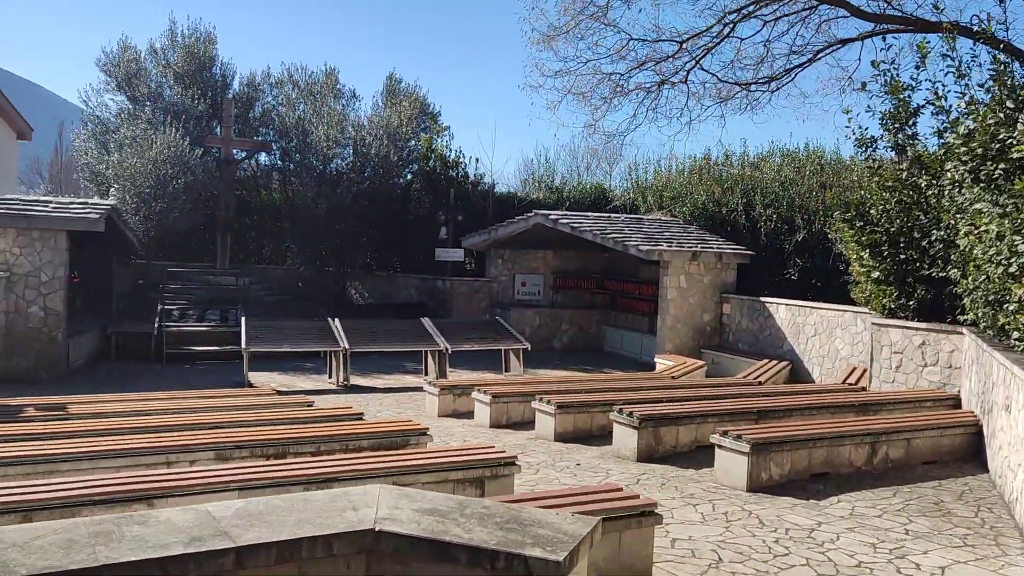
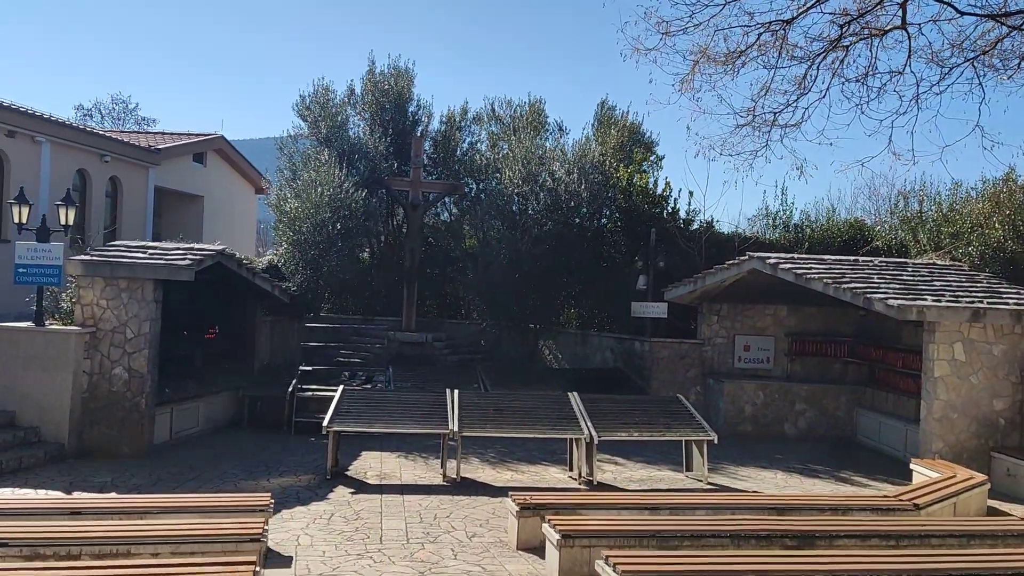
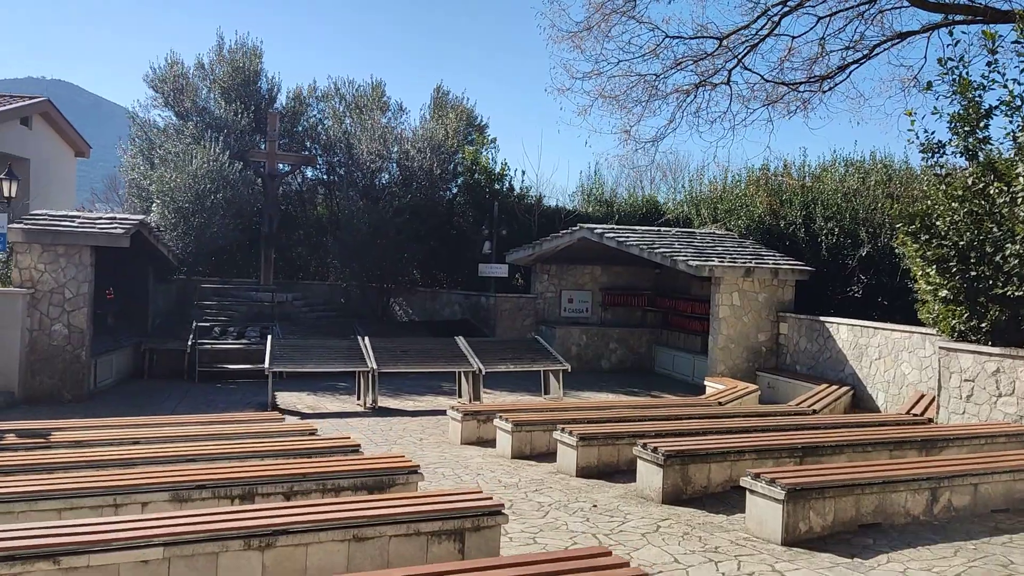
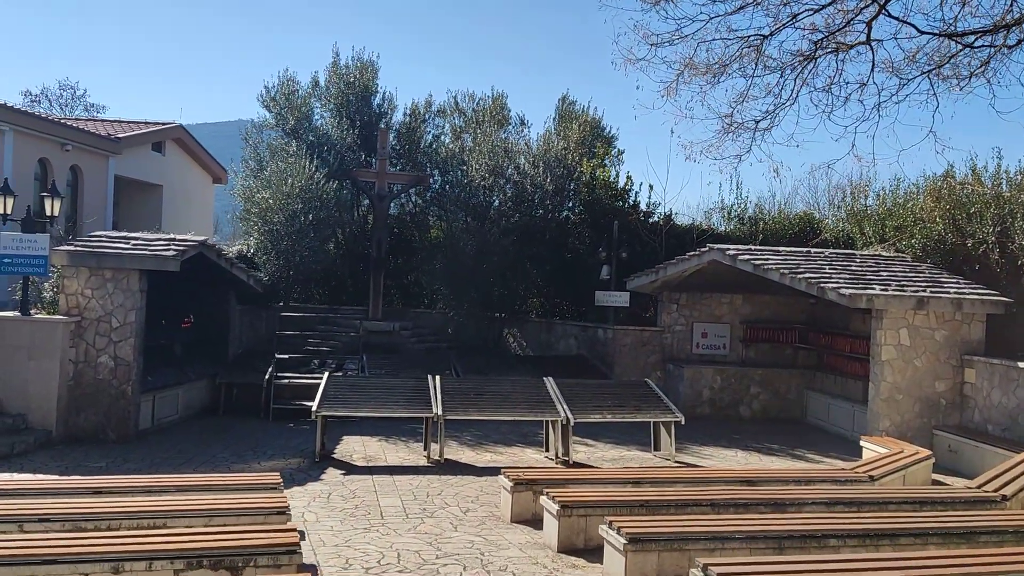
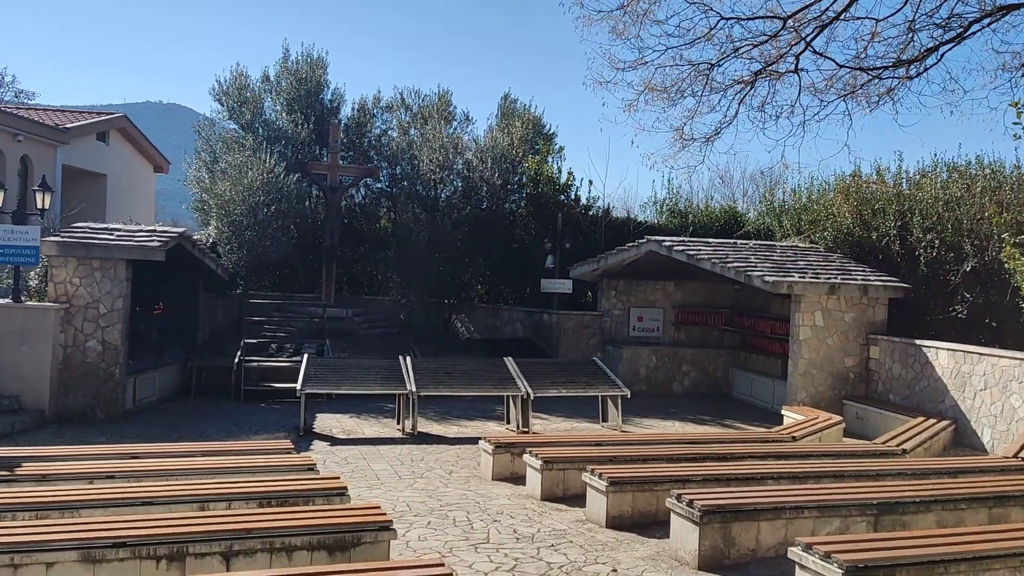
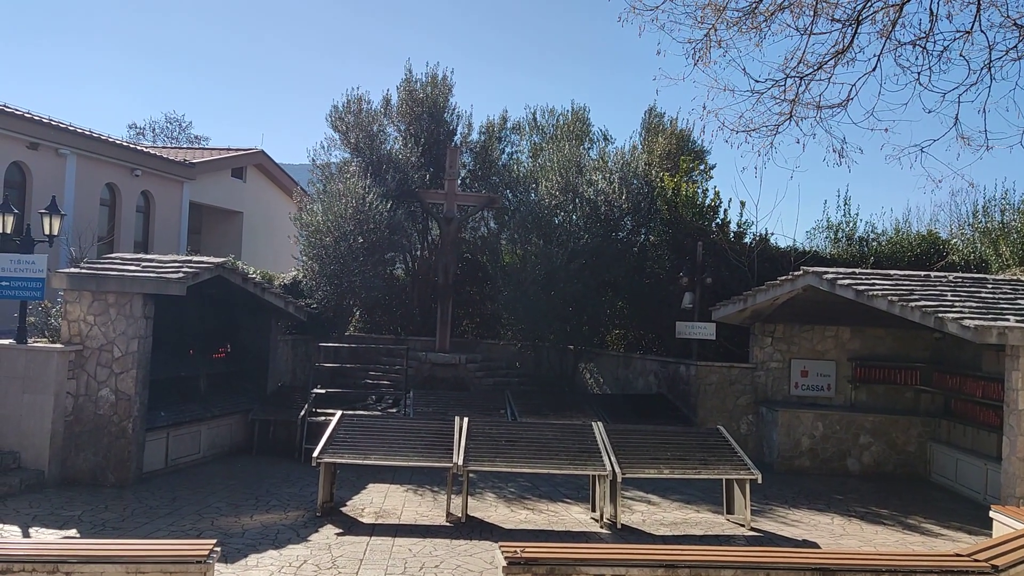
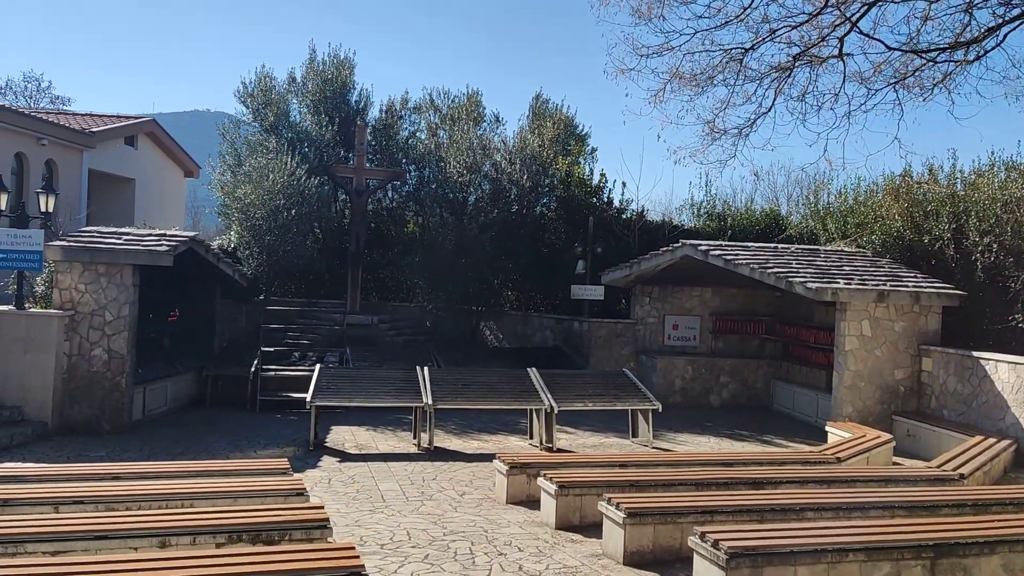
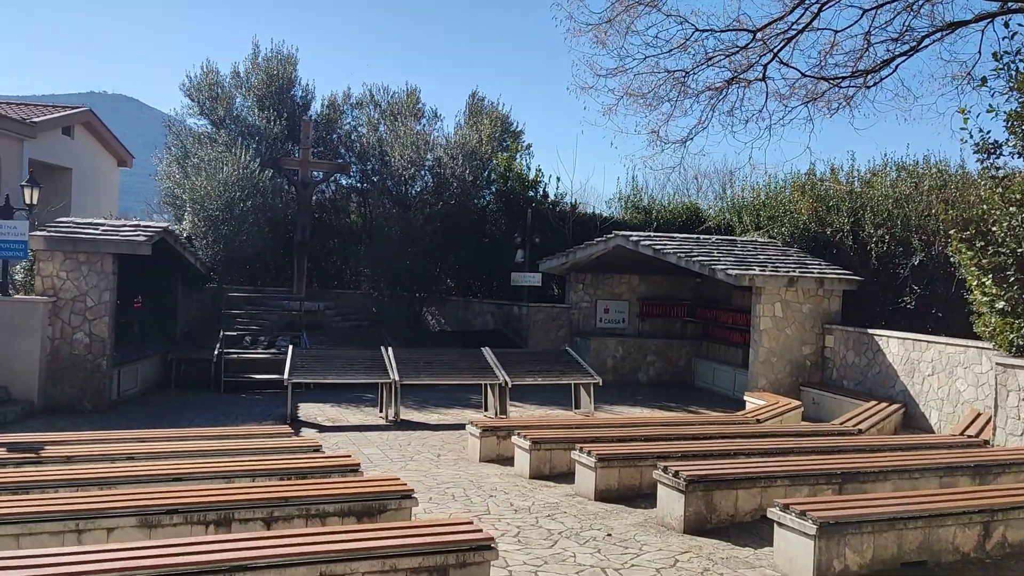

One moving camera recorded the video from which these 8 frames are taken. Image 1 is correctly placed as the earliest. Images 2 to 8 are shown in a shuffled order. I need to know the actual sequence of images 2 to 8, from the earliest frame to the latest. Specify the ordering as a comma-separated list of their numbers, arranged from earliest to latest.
3, 8, 5, 7, 4, 2, 6
